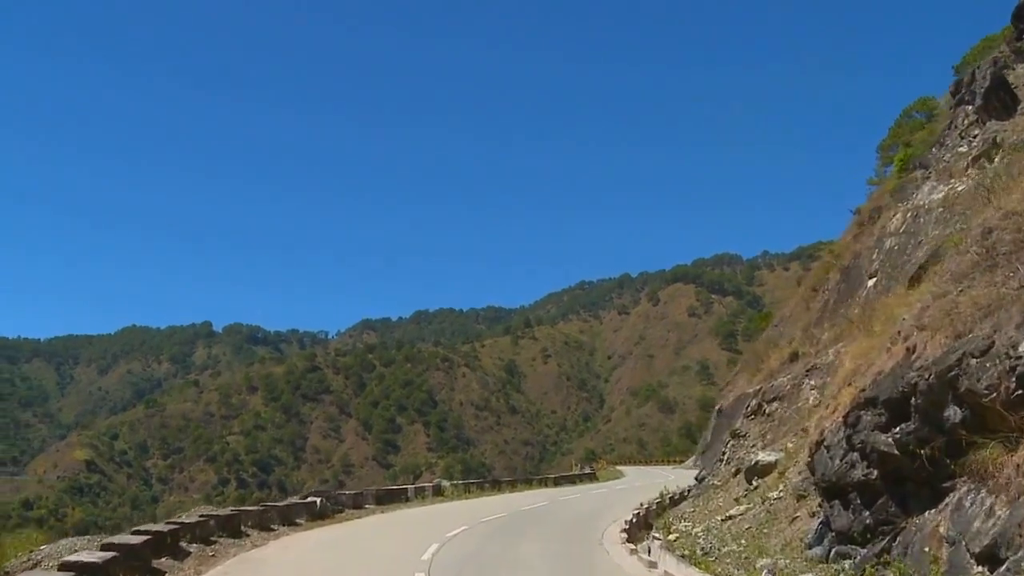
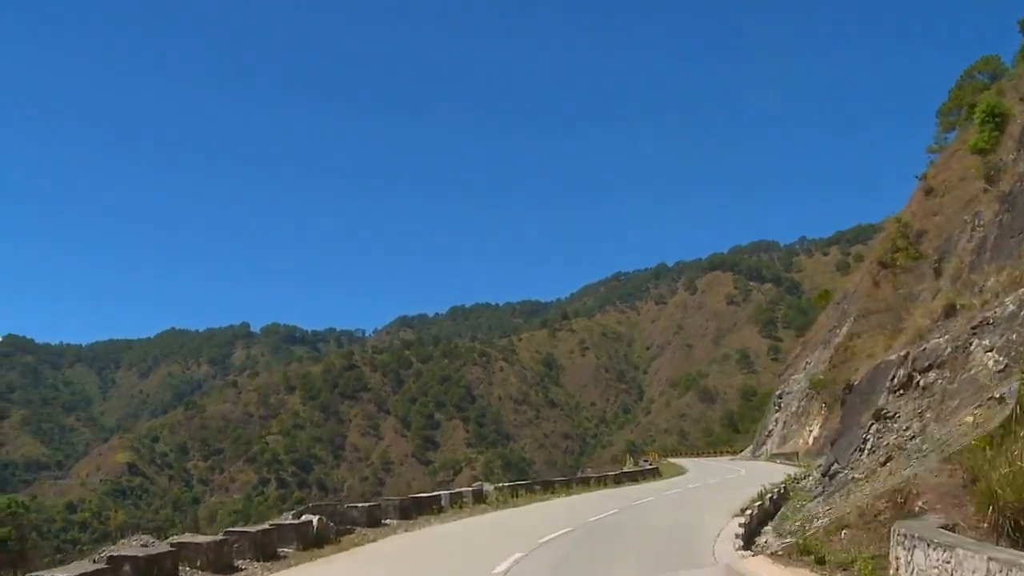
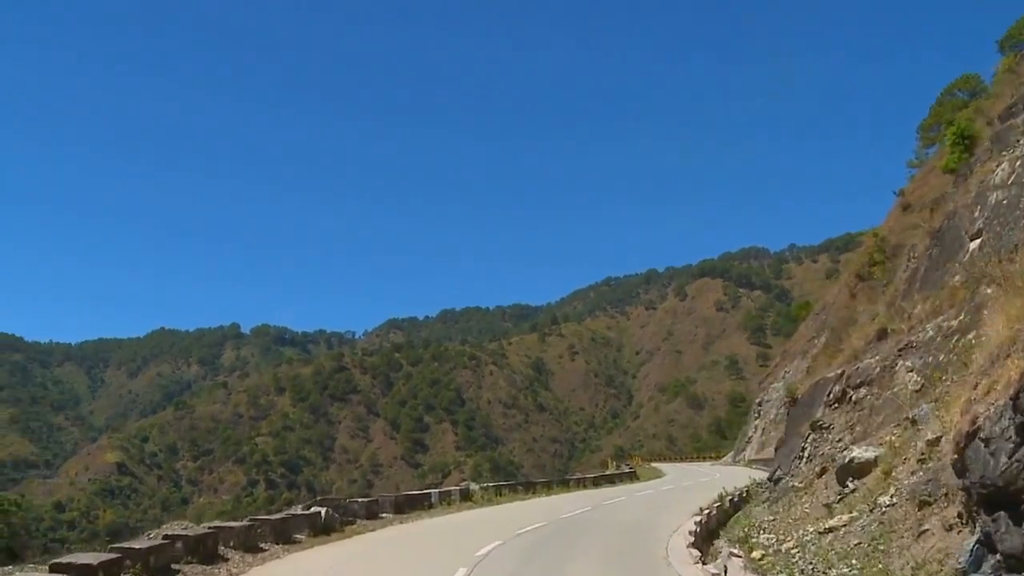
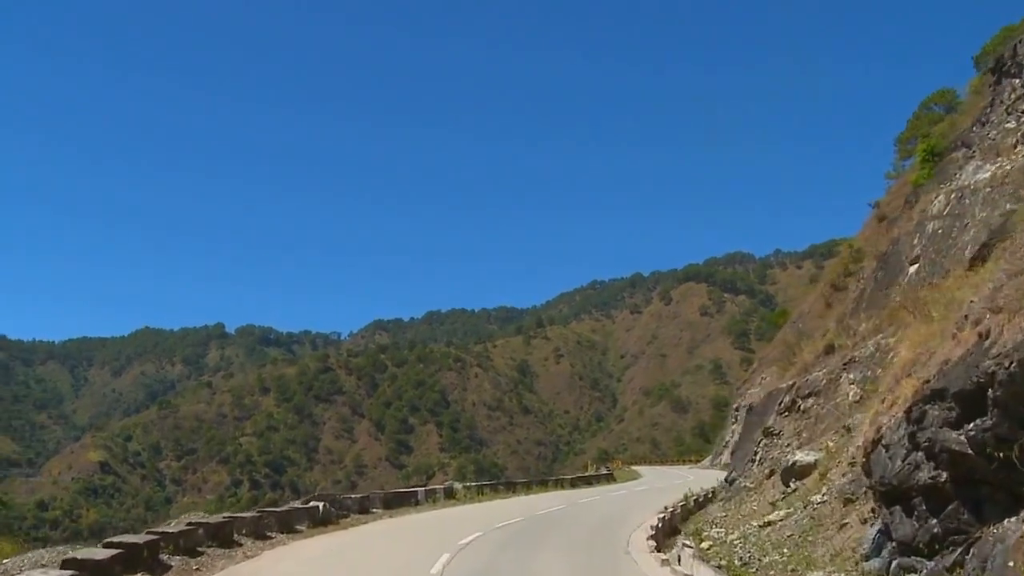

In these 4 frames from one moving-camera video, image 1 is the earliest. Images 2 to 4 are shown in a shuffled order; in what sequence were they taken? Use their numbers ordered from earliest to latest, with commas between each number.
4, 3, 2
